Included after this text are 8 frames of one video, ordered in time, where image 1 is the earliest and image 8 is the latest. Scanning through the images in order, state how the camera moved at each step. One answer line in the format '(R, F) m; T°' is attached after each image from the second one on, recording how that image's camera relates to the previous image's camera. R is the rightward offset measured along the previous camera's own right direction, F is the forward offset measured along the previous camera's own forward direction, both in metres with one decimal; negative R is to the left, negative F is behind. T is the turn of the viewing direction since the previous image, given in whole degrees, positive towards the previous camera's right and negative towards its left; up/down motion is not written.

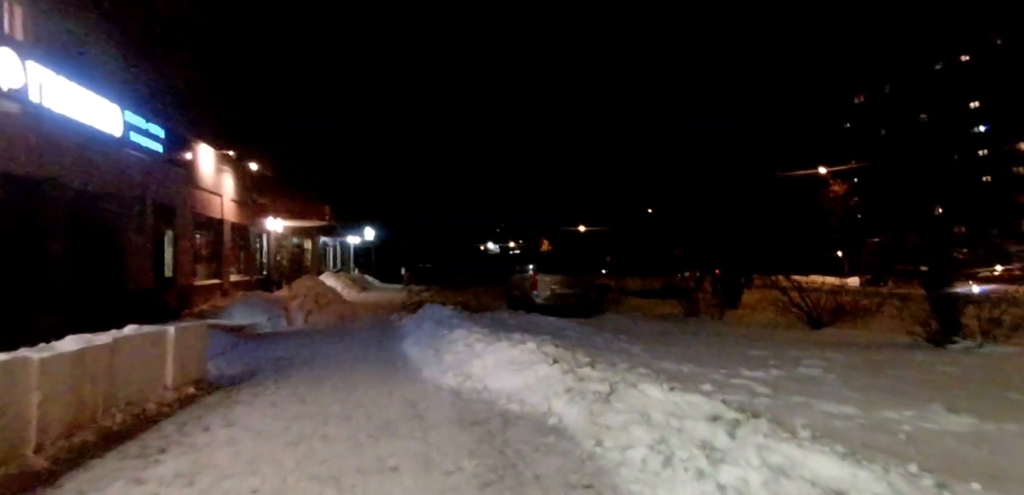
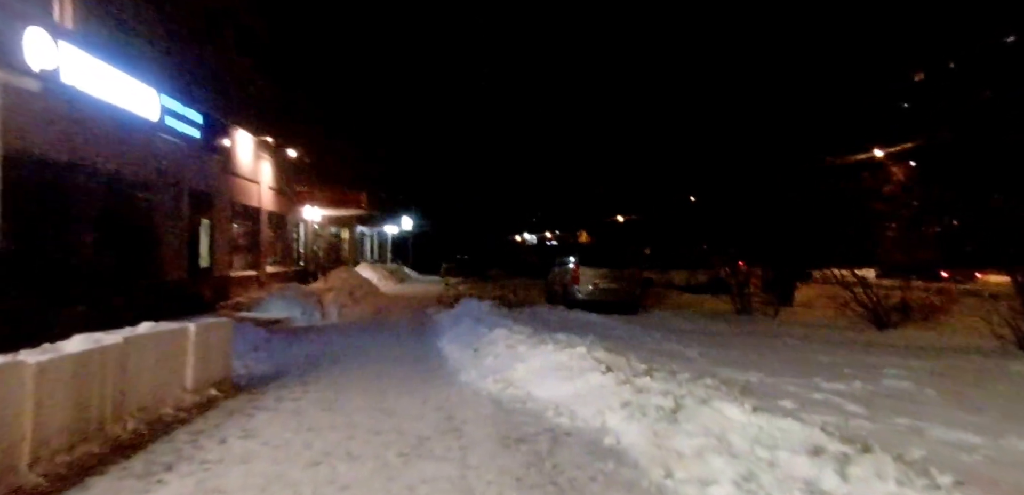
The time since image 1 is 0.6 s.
(-0.2, +0.8) m; -4°
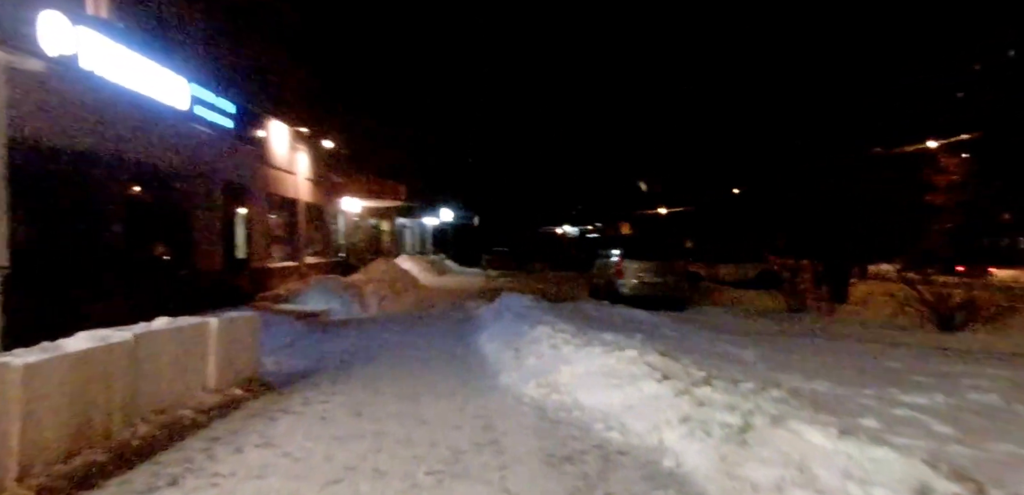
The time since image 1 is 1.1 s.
(-0.1, +0.6) m; -4°
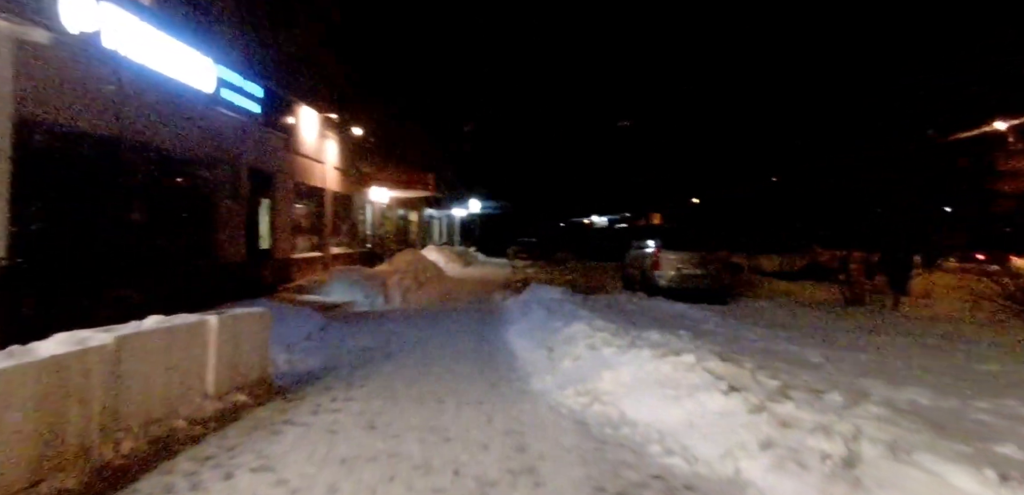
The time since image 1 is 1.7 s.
(-0.1, +0.8) m; -3°
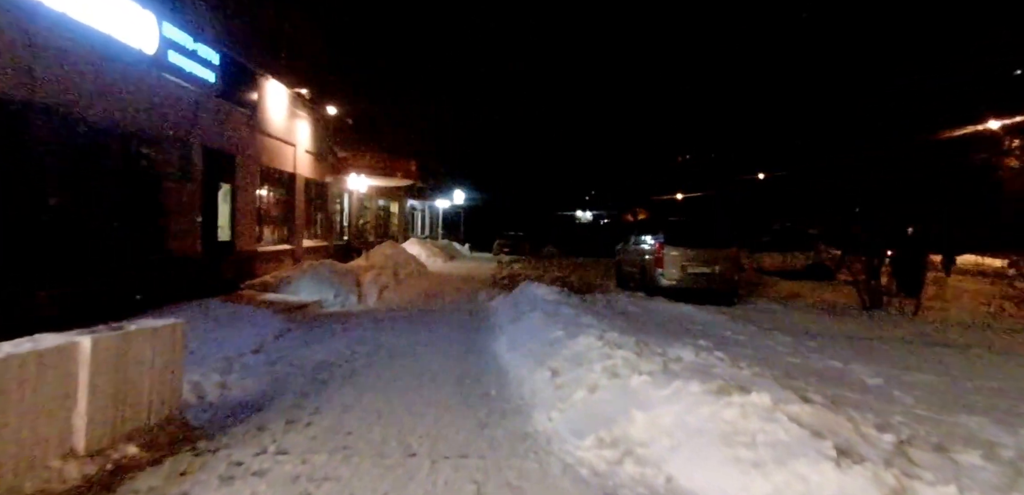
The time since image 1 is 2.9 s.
(-0.1, +1.5) m; +2°
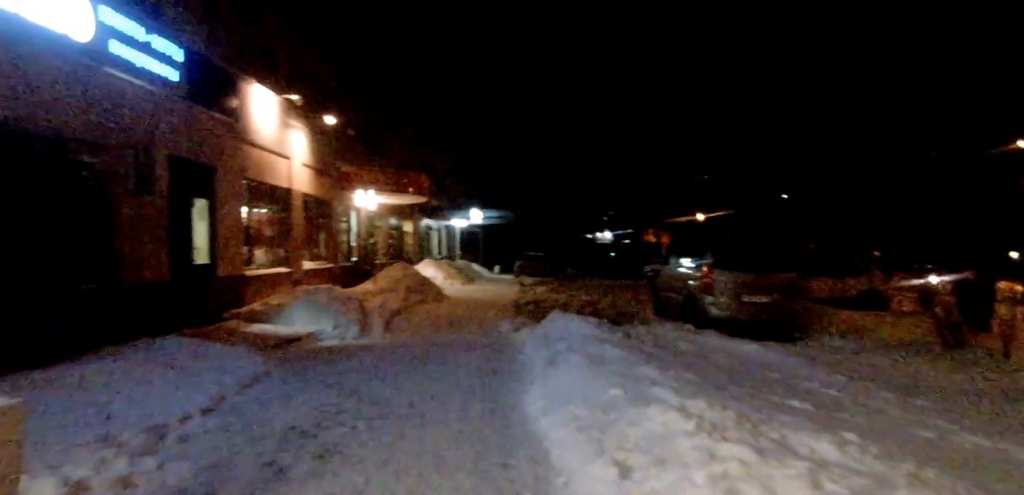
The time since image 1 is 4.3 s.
(-0.2, +1.9) m; -2°
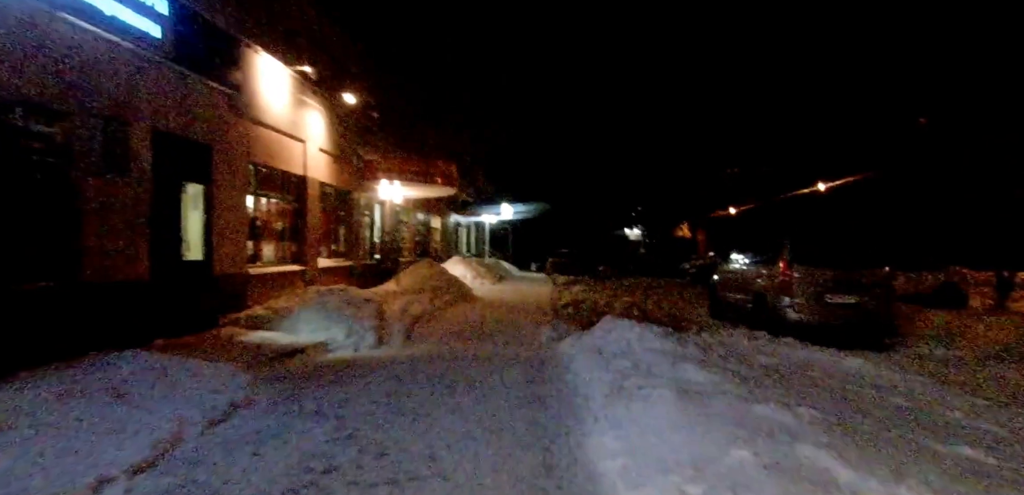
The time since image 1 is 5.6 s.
(-0.3, +1.8) m; -3°
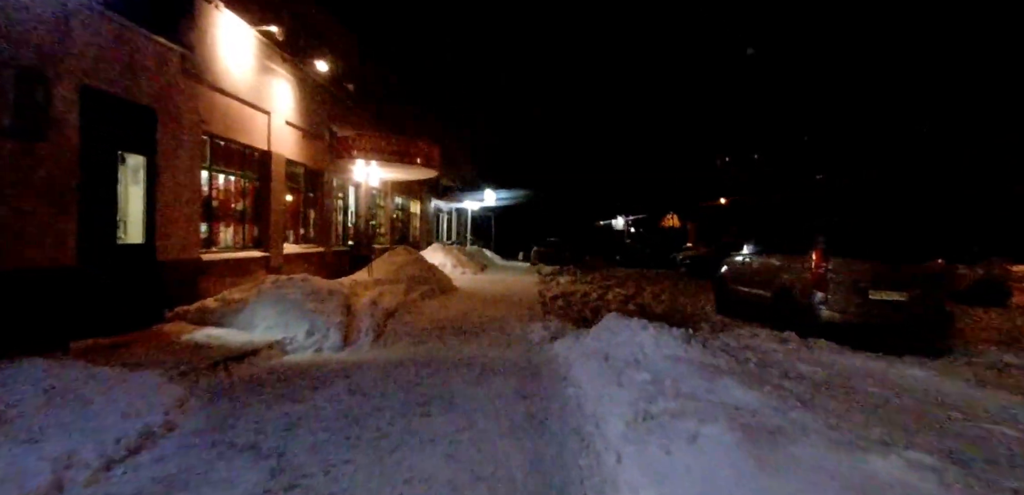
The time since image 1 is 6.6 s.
(-0.1, +1.4) m; +2°
